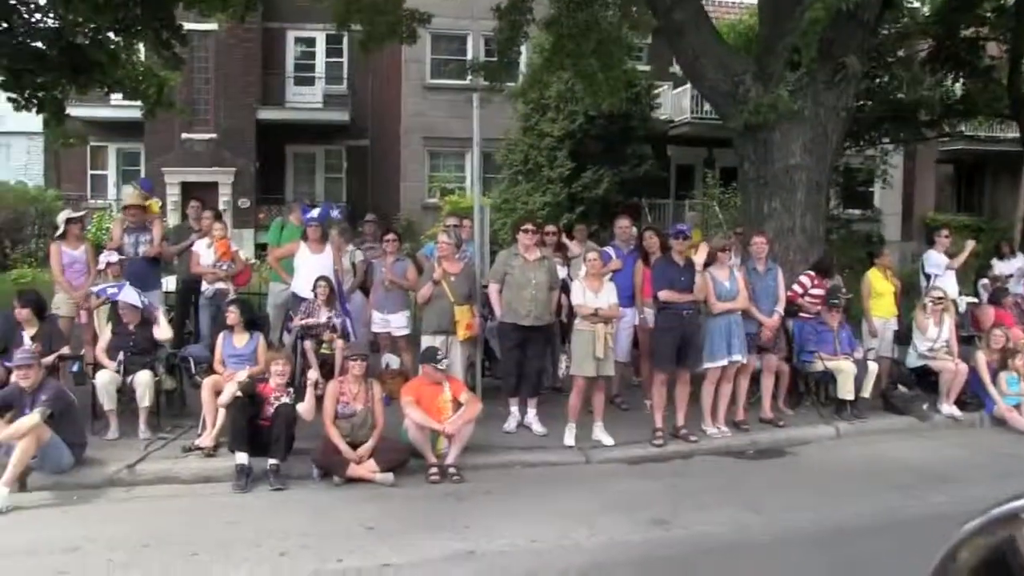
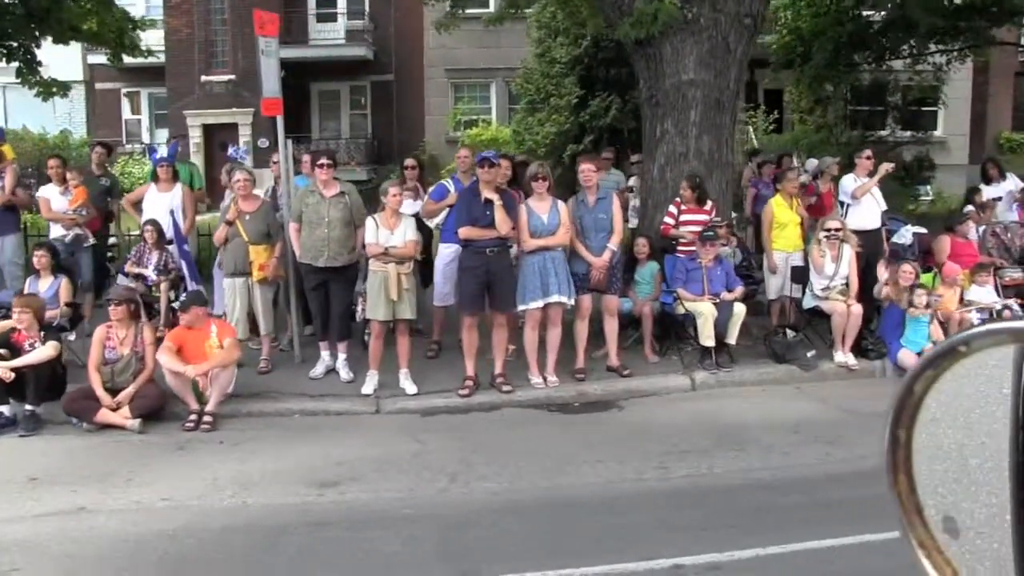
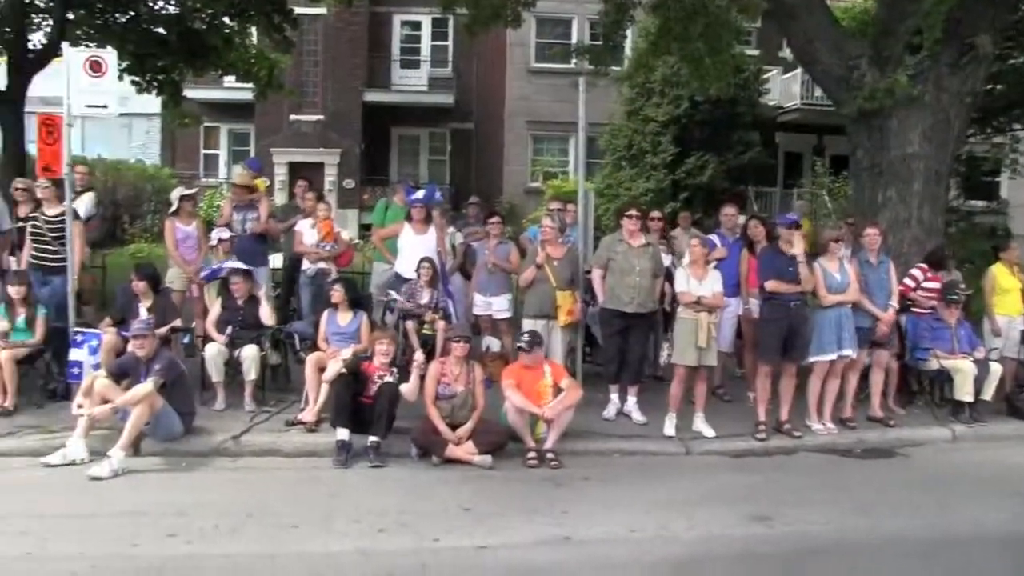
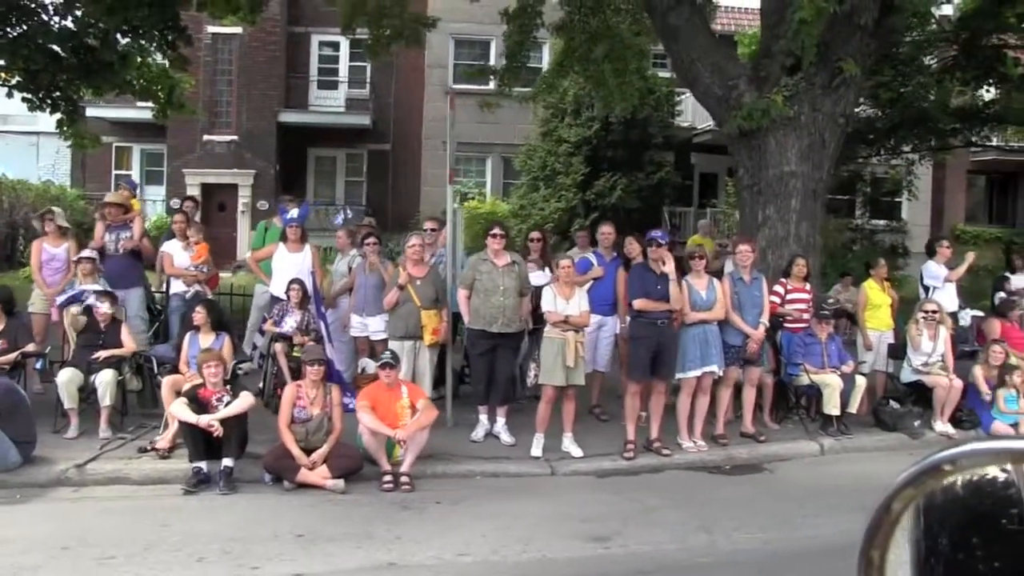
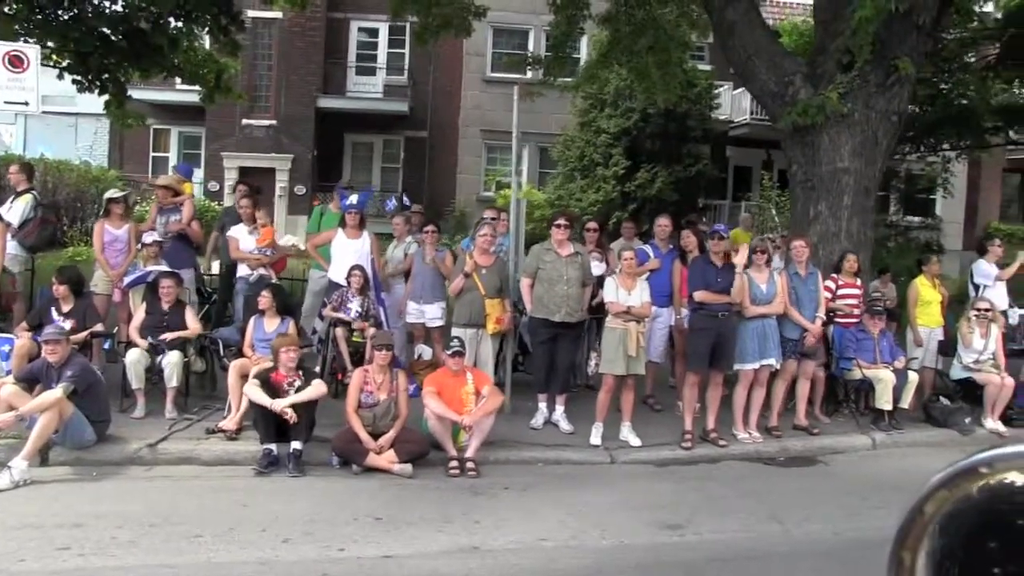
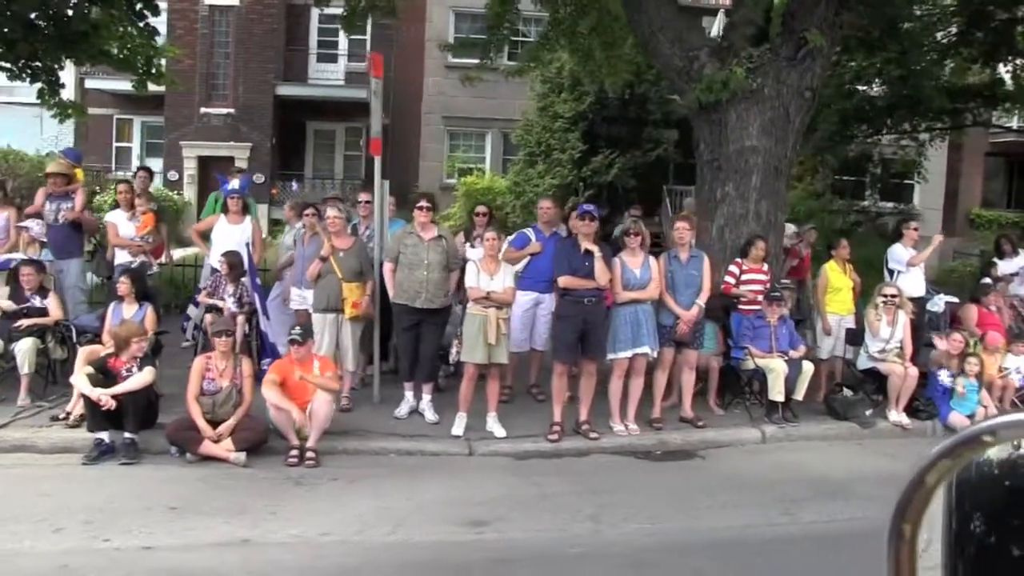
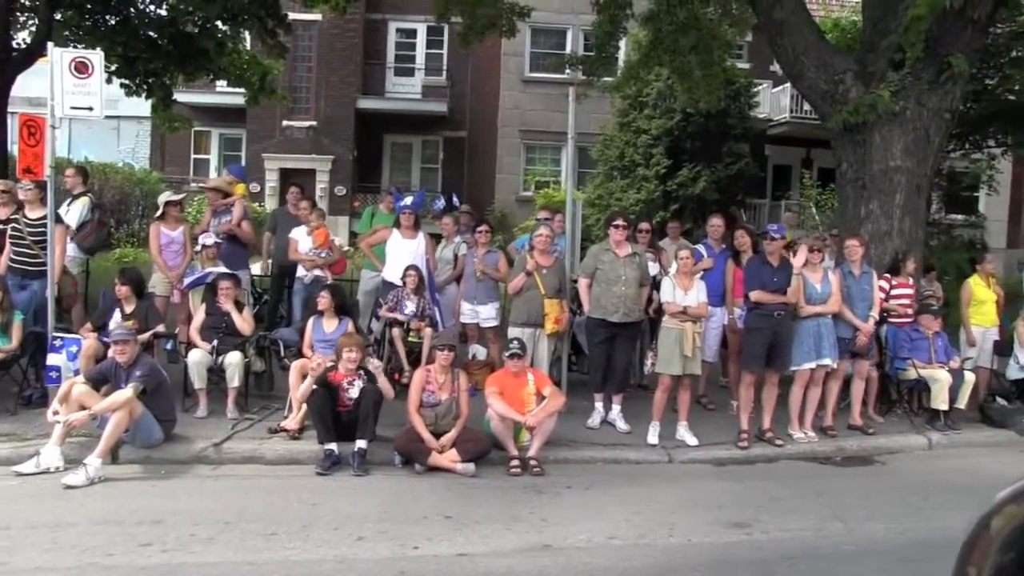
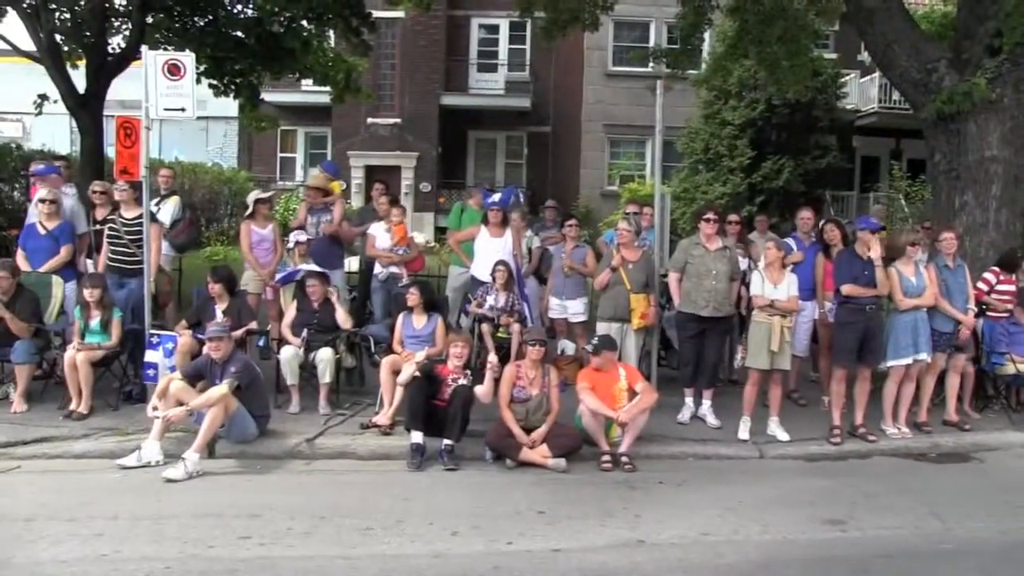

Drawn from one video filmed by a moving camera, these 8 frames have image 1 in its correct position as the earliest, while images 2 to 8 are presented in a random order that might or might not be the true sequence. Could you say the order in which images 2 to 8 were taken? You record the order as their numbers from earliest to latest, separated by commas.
3, 8, 7, 5, 4, 6, 2
